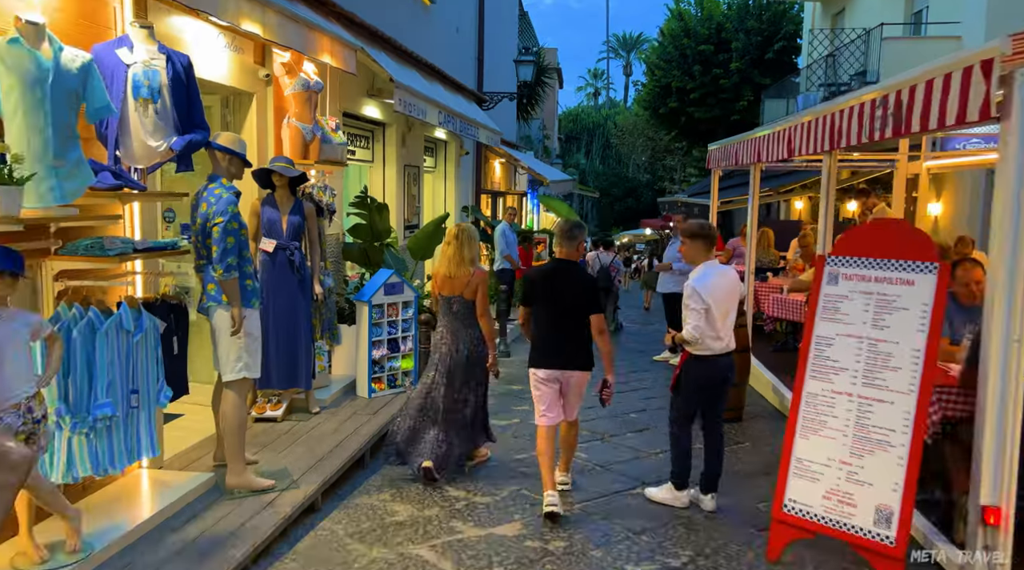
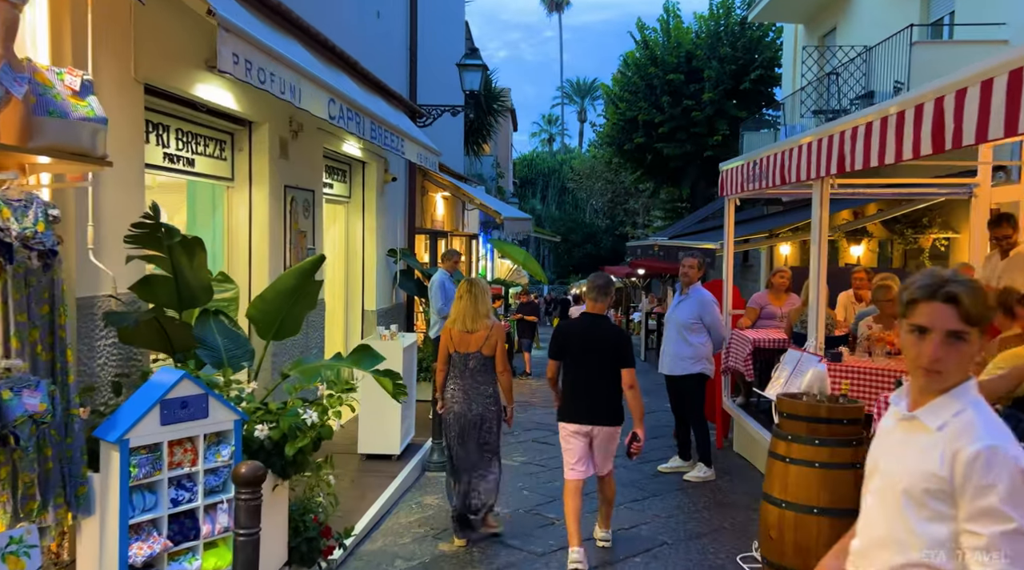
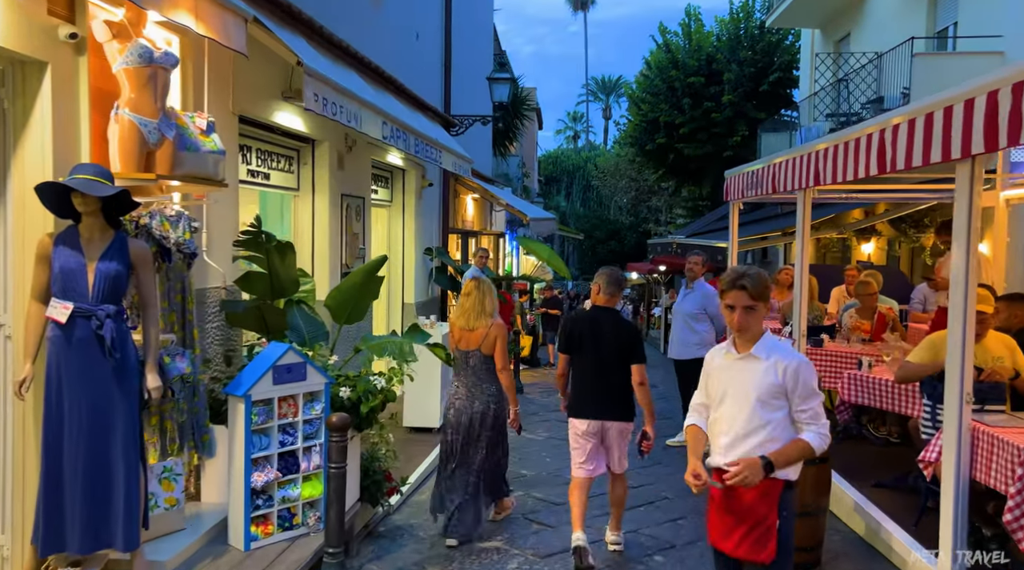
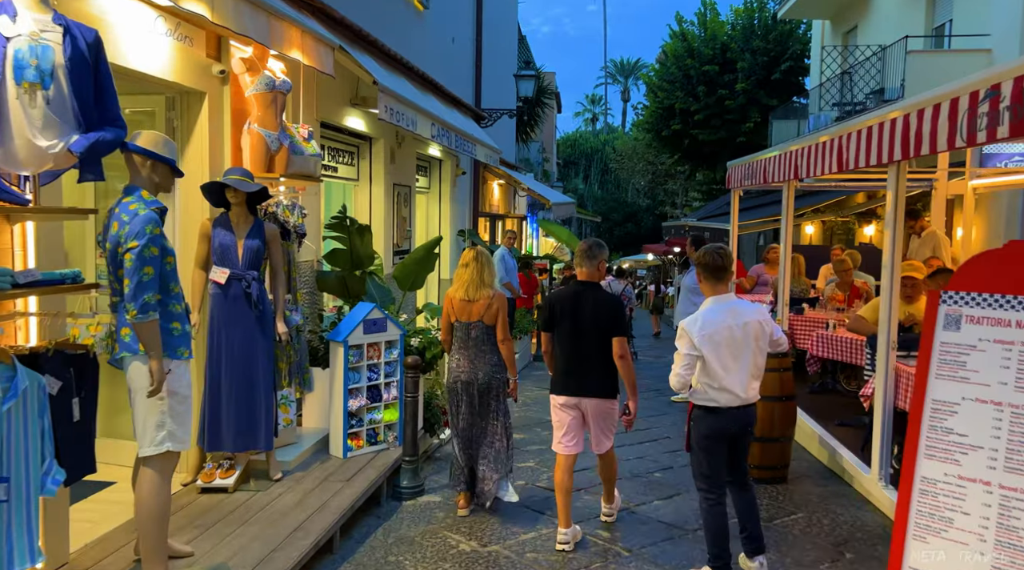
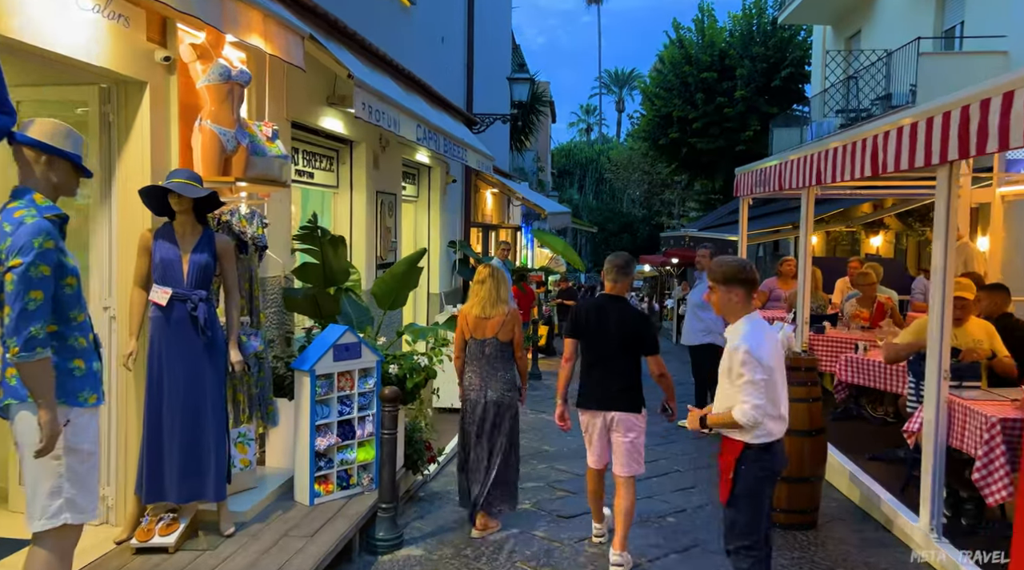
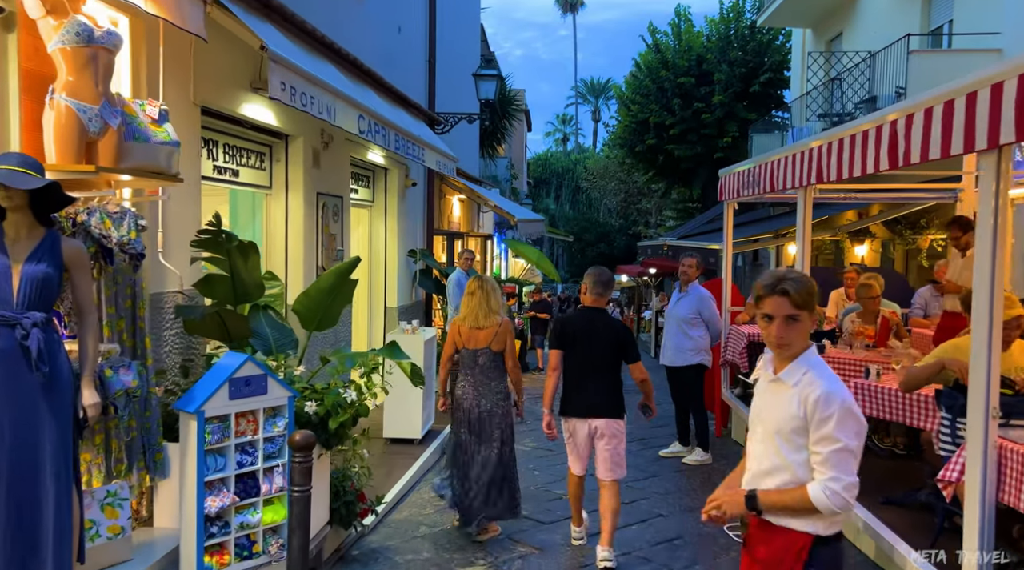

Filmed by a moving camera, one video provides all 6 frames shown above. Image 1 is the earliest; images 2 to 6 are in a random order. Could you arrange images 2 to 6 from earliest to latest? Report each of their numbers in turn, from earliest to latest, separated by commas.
4, 5, 3, 6, 2
